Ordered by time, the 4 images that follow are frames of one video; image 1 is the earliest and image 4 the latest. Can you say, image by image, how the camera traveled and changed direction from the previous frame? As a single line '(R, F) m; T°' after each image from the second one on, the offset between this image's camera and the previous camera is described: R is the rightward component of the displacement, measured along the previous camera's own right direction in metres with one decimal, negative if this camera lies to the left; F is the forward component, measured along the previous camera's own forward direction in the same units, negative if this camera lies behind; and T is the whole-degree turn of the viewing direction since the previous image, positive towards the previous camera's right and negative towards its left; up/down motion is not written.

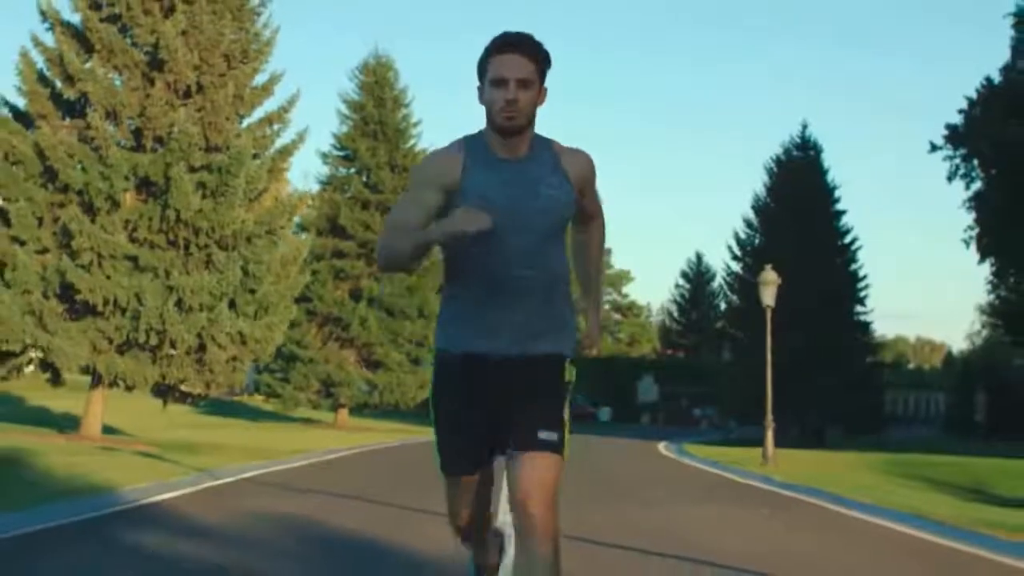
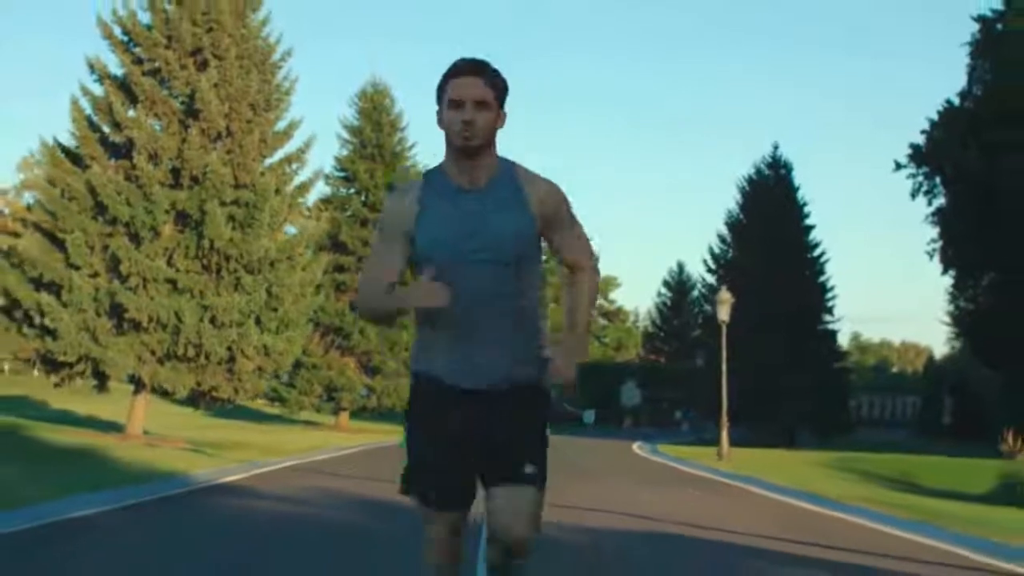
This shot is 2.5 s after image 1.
(0.0, -3.2) m; 0°
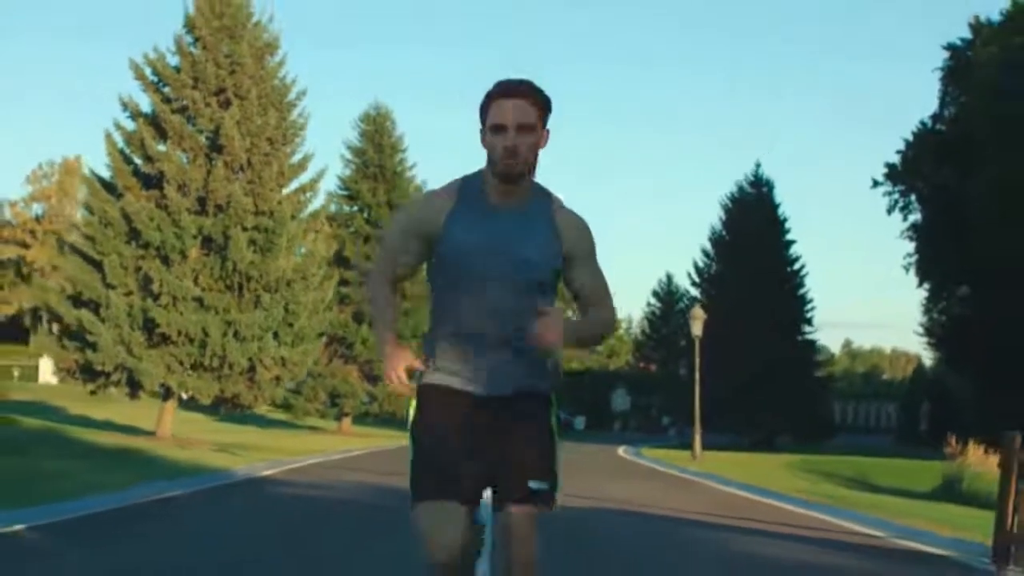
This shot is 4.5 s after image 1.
(0.0, -2.6) m; 0°
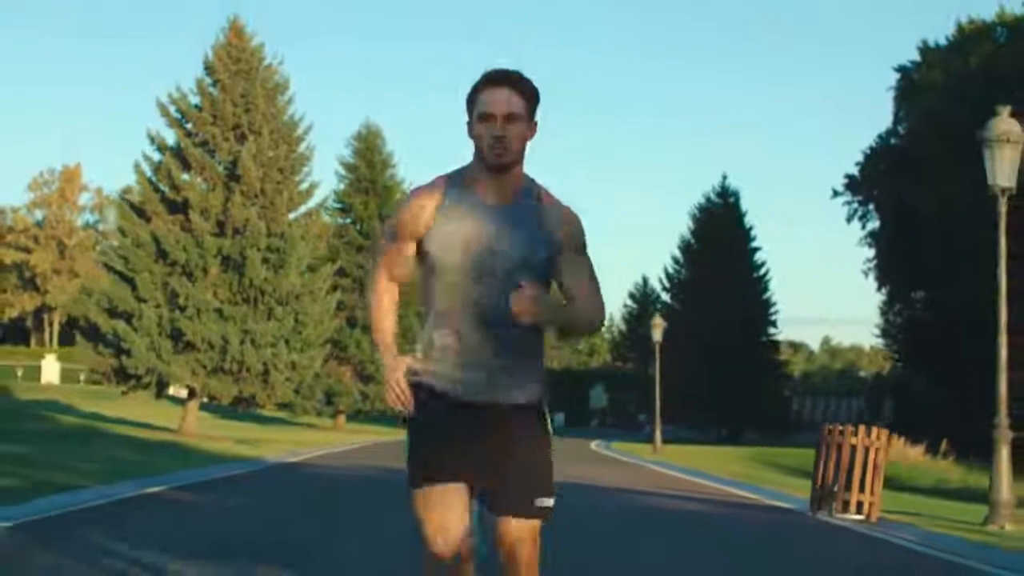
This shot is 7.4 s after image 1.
(0.0, -3.7) m; +1°
